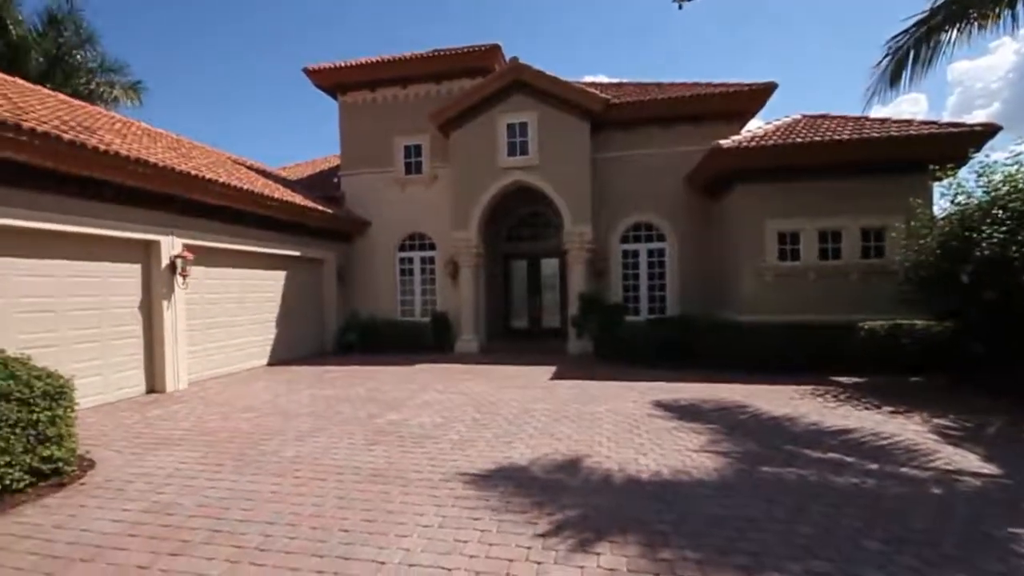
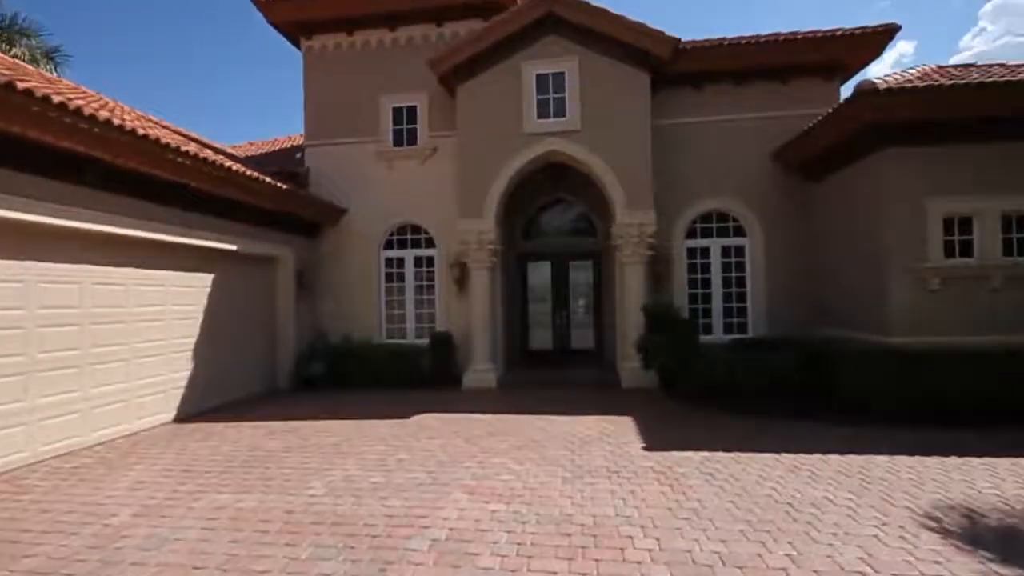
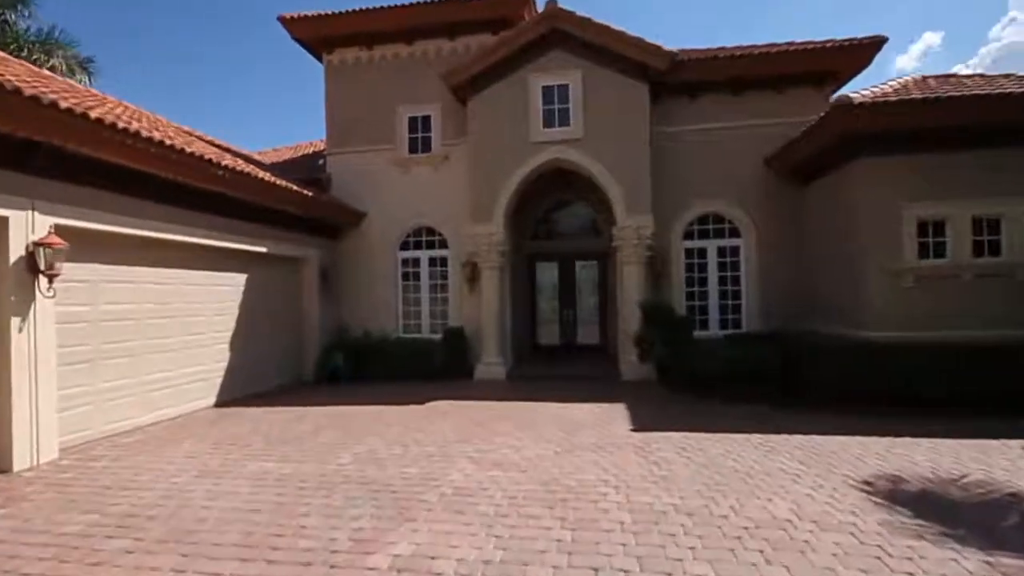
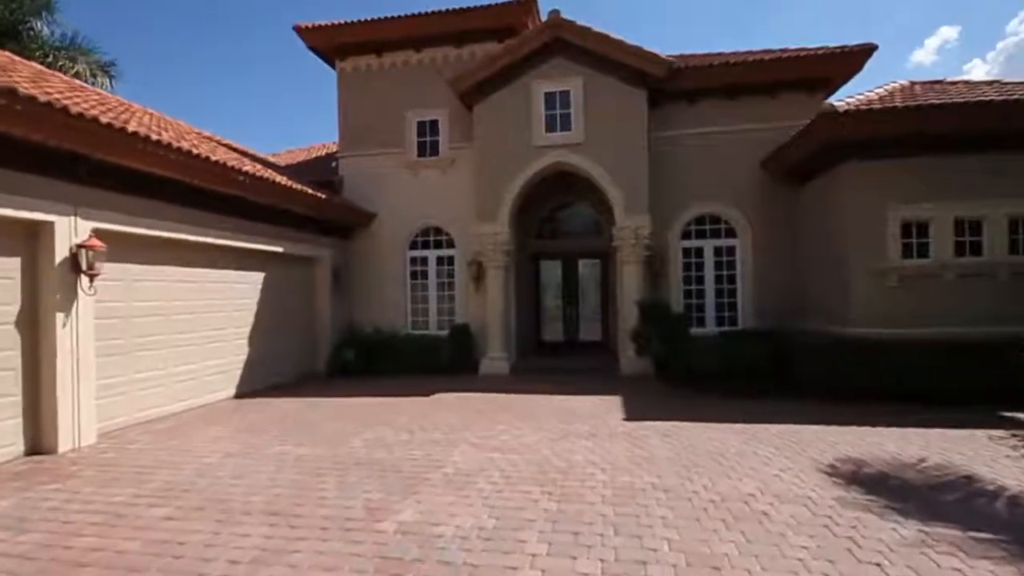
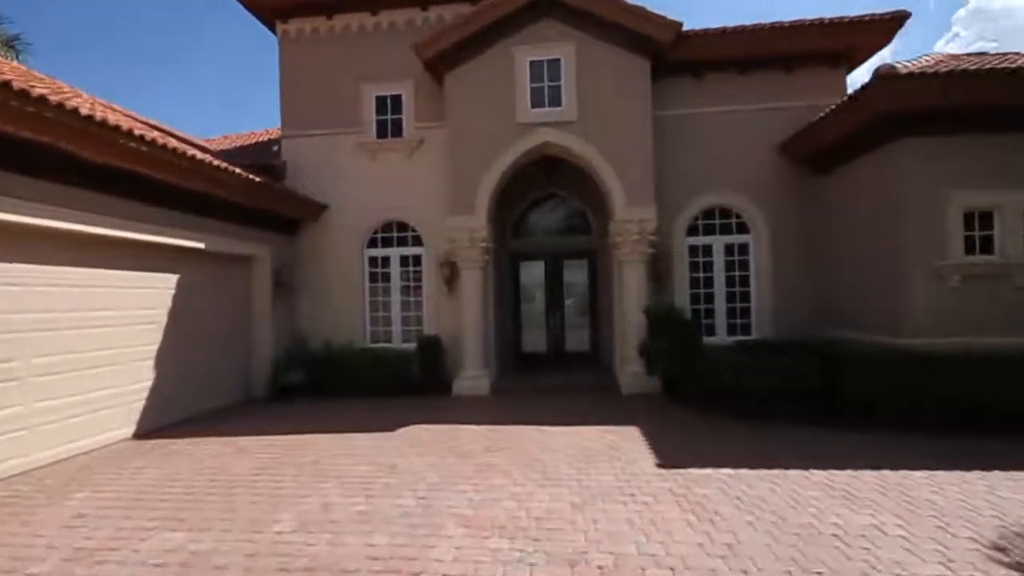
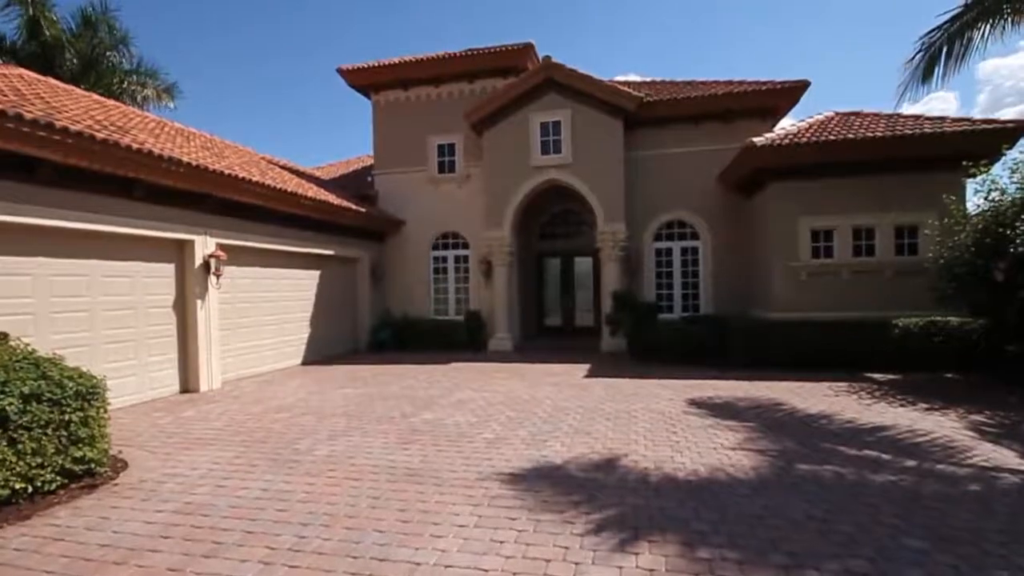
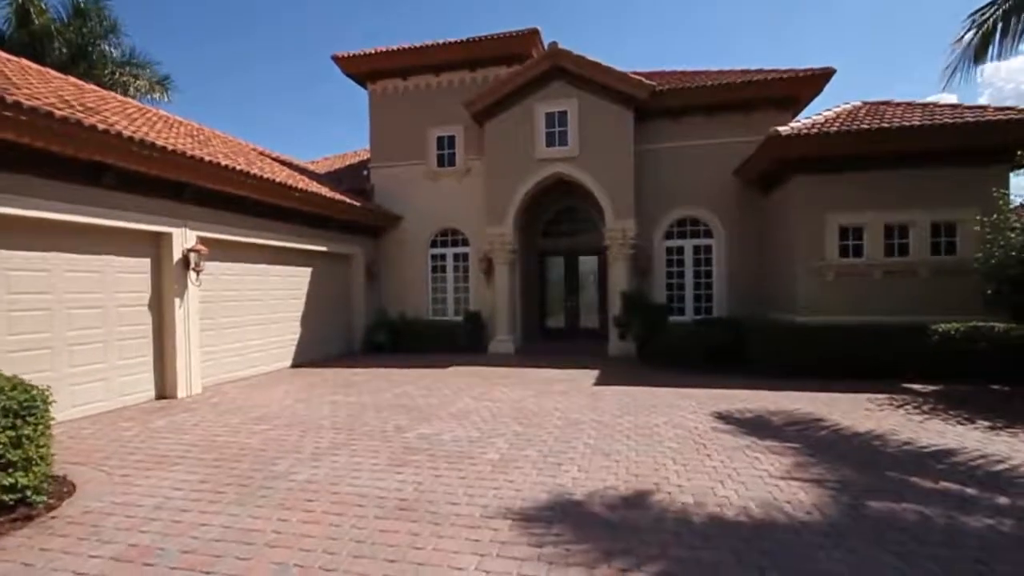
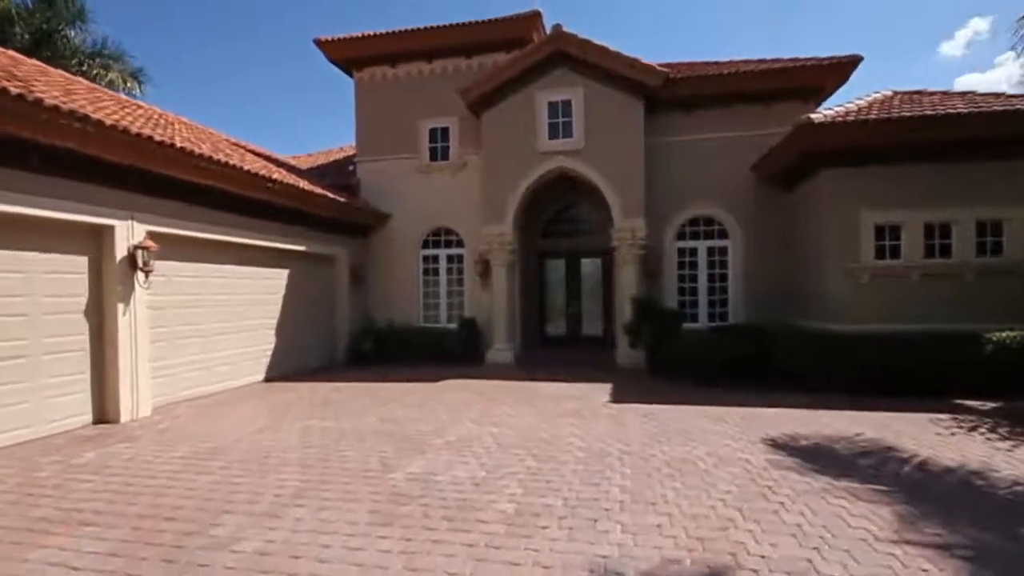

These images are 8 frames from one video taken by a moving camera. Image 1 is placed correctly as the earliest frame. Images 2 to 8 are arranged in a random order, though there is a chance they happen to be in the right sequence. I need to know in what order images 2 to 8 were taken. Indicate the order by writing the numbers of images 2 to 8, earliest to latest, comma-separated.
6, 7, 8, 4, 3, 2, 5
